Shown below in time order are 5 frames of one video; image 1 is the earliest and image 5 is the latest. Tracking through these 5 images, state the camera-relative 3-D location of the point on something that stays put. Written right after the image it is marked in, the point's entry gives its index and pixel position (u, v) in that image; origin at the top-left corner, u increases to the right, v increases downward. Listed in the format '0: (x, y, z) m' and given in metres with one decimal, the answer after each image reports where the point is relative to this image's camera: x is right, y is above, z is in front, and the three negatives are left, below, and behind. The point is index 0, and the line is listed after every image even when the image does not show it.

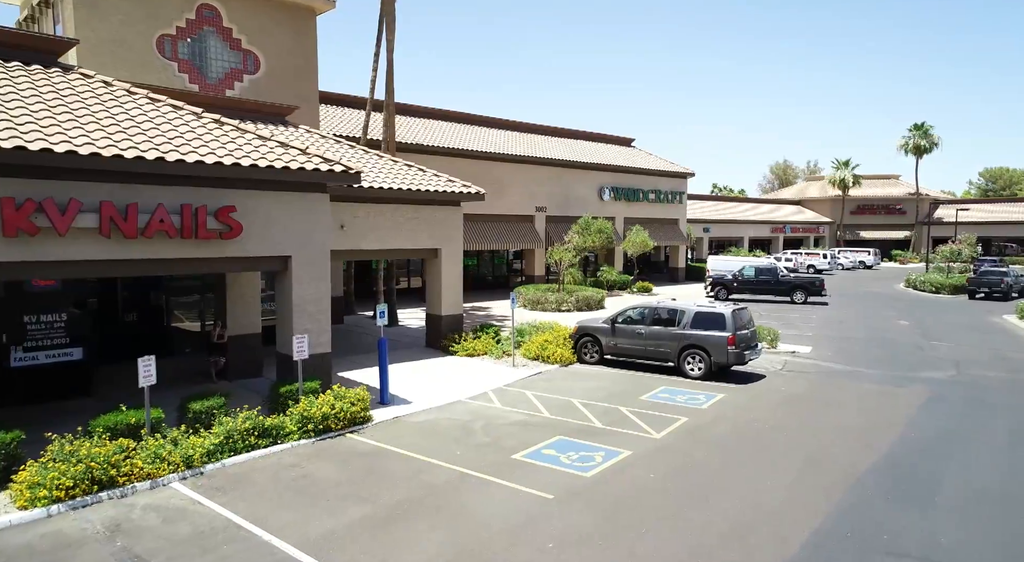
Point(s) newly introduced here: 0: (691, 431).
0: (+3.1, -2.7, +11.7) m
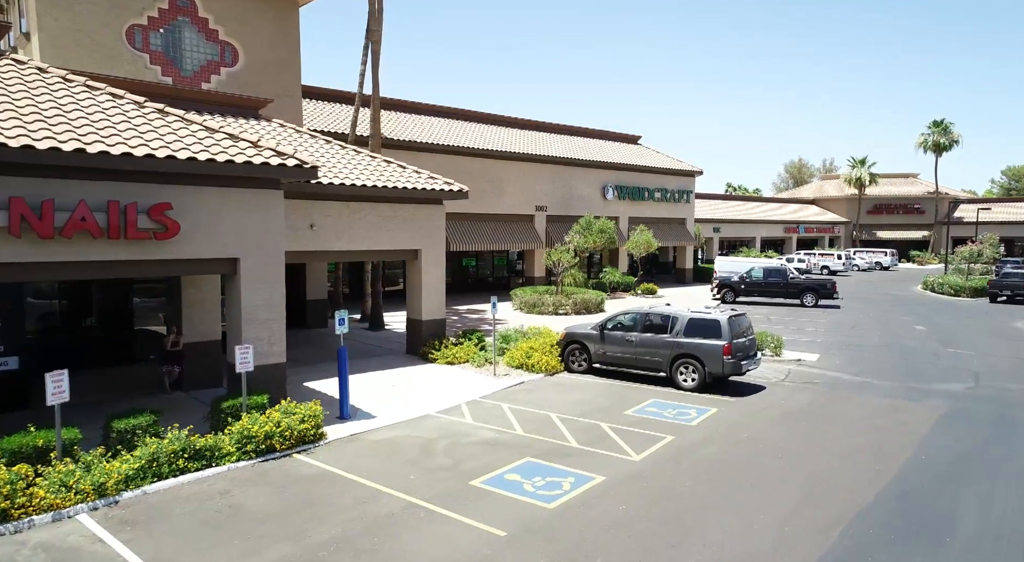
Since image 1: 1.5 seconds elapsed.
0: (+2.6, -2.7, +10.6) m
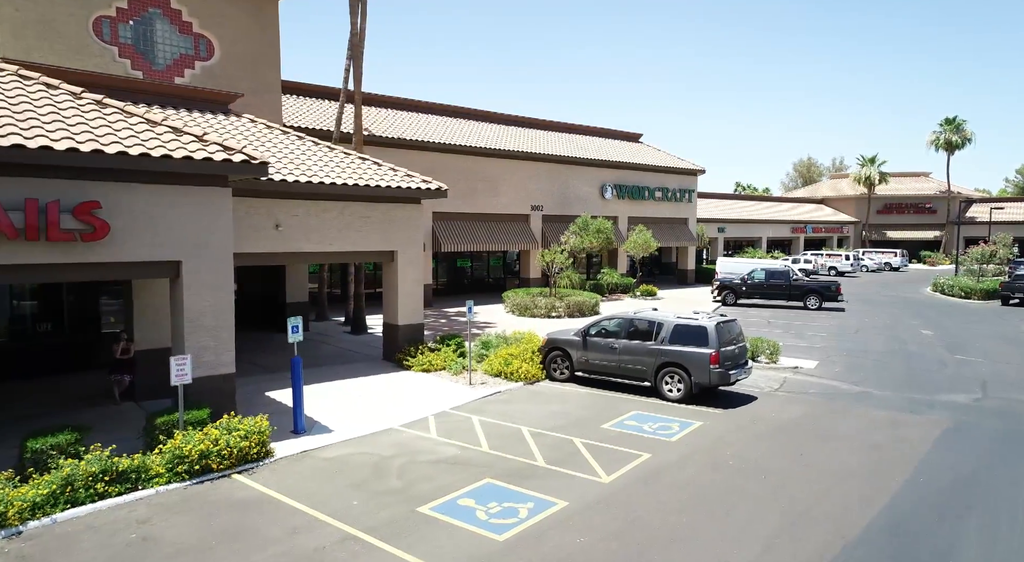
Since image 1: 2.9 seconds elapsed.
0: (+2.0, -2.8, +9.8) m
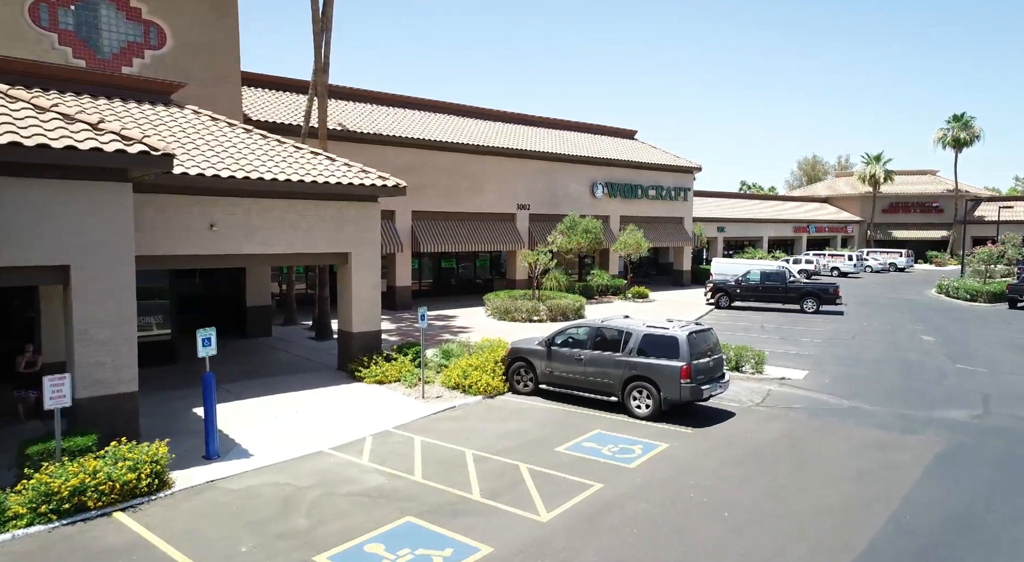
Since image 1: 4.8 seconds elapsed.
0: (+1.1, -2.9, +8.5) m
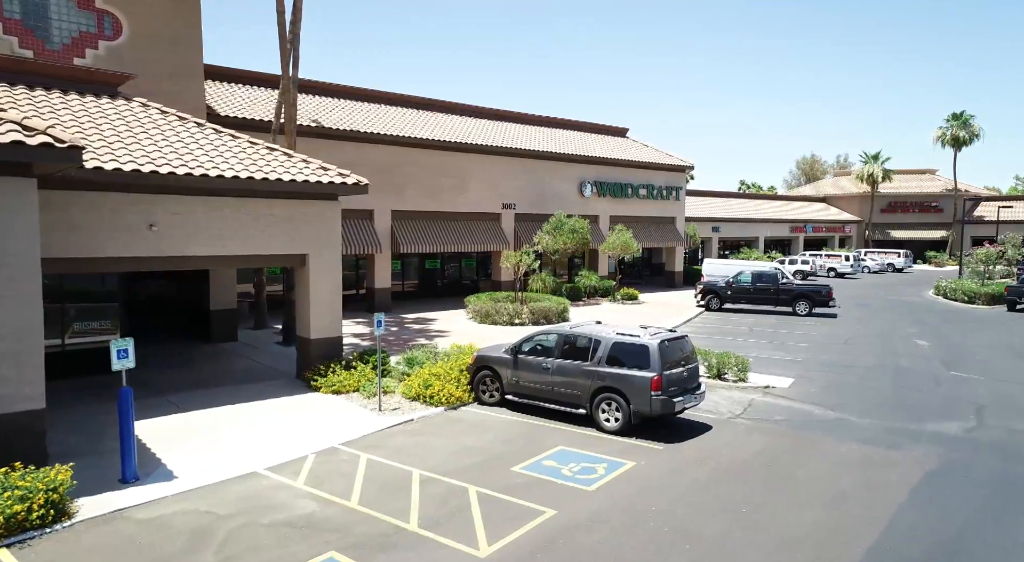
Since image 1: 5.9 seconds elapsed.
0: (+0.4, -3.0, +7.6) m
